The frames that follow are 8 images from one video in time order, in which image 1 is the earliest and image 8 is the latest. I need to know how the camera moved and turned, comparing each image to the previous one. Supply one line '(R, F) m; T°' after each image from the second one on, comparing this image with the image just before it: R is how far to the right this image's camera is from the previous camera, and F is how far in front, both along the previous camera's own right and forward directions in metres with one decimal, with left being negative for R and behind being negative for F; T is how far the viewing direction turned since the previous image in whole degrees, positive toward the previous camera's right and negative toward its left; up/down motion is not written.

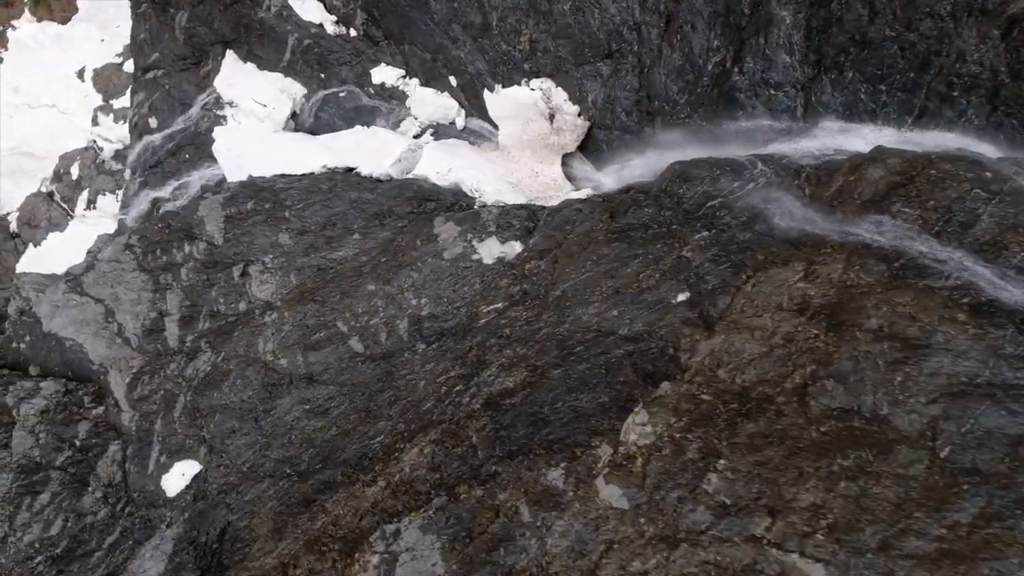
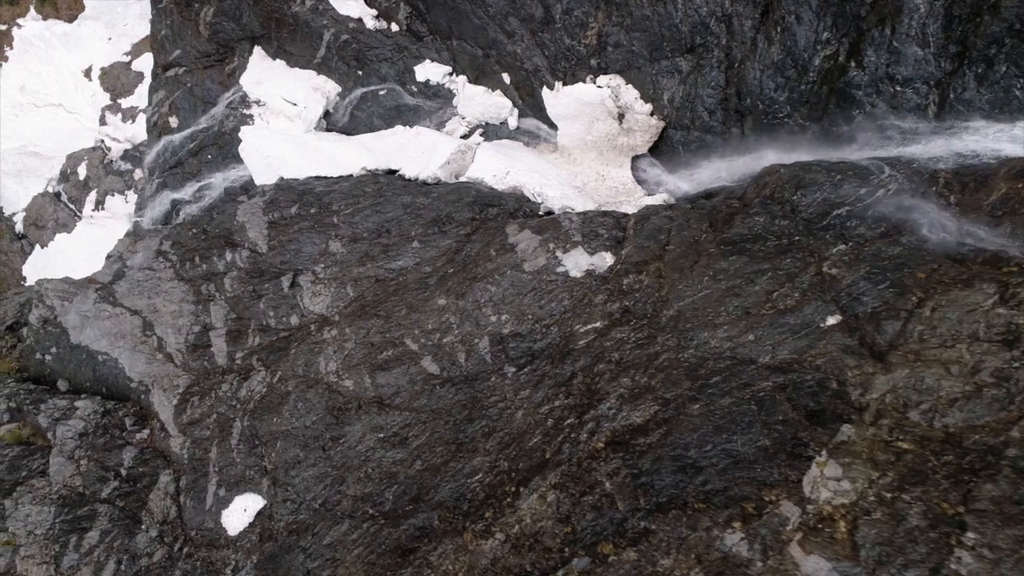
(-0.7, +0.7) m; 0°
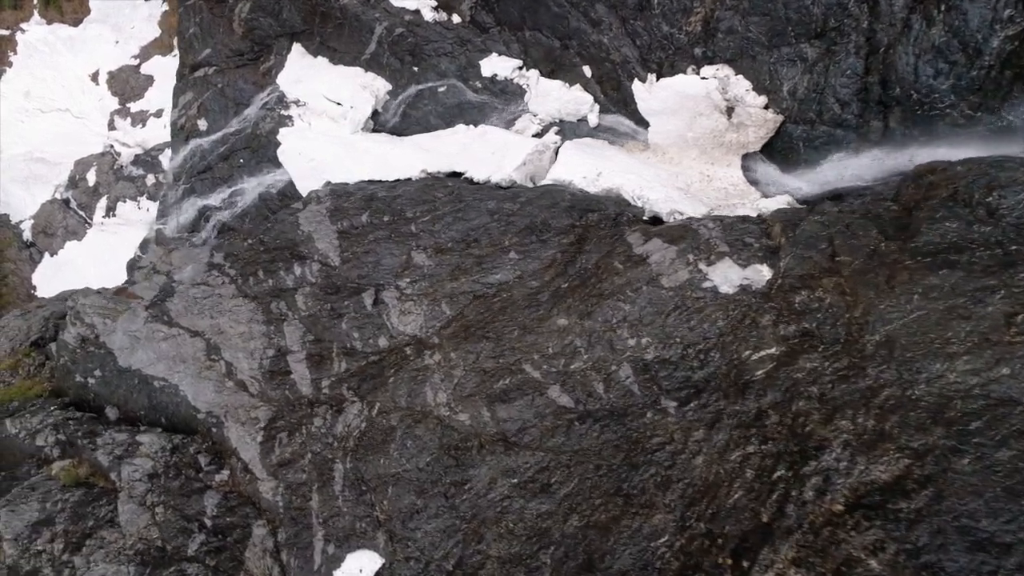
(-1.0, +0.9) m; 0°
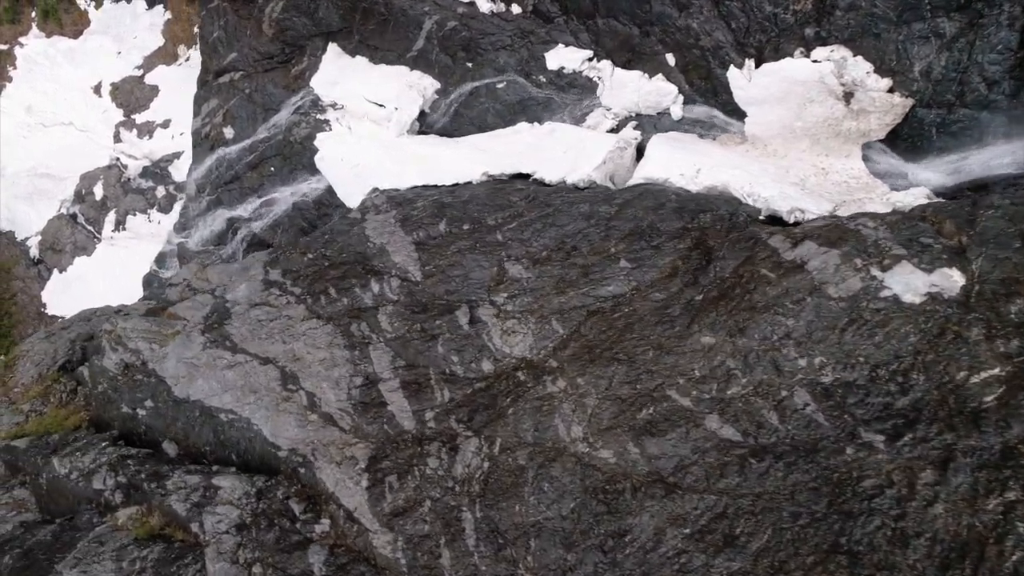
(-0.9, +0.8) m; 0°
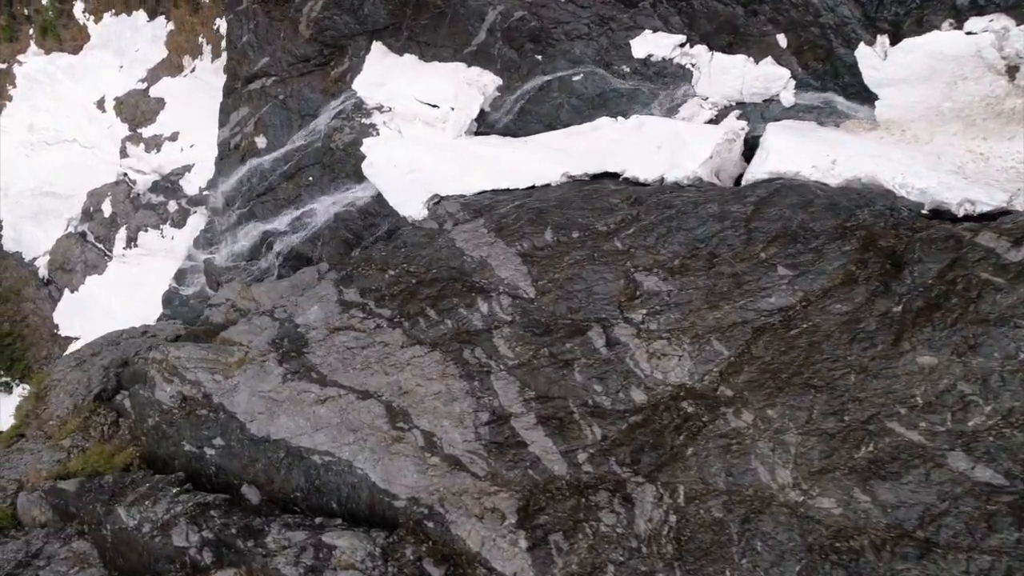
(-1.0, +0.9) m; 0°
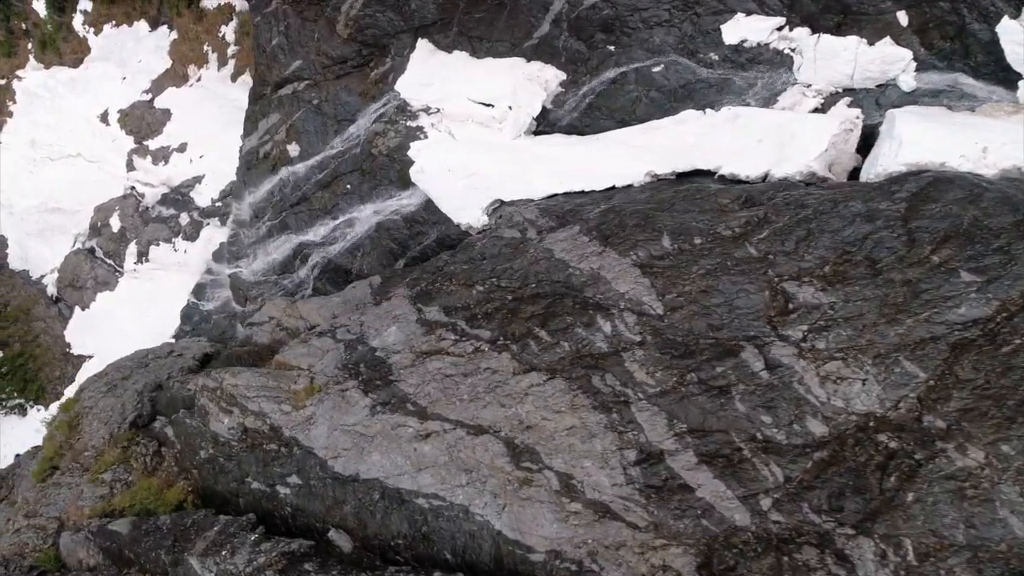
(-0.9, +0.8) m; 0°
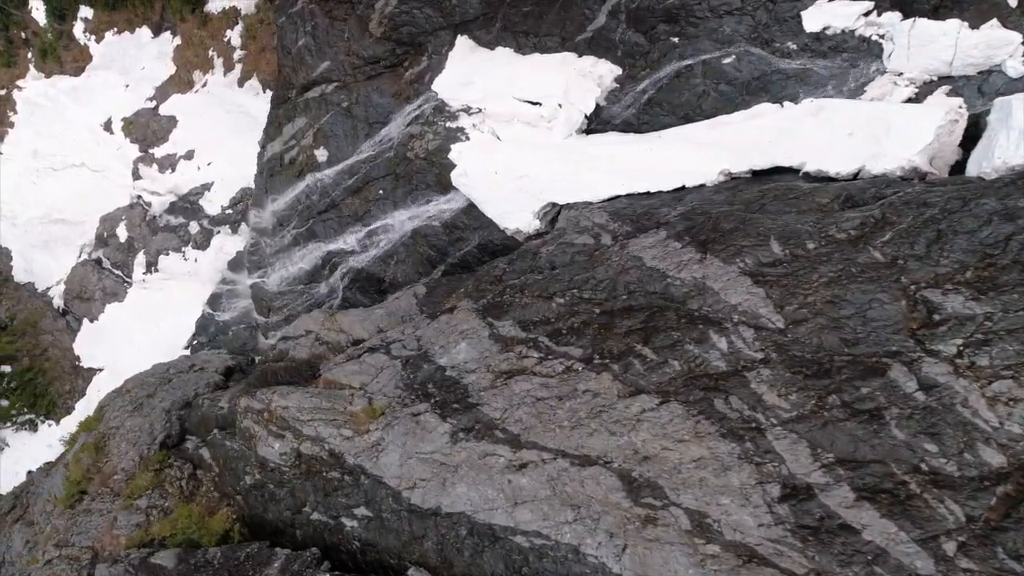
(-0.7, +0.6) m; 0°
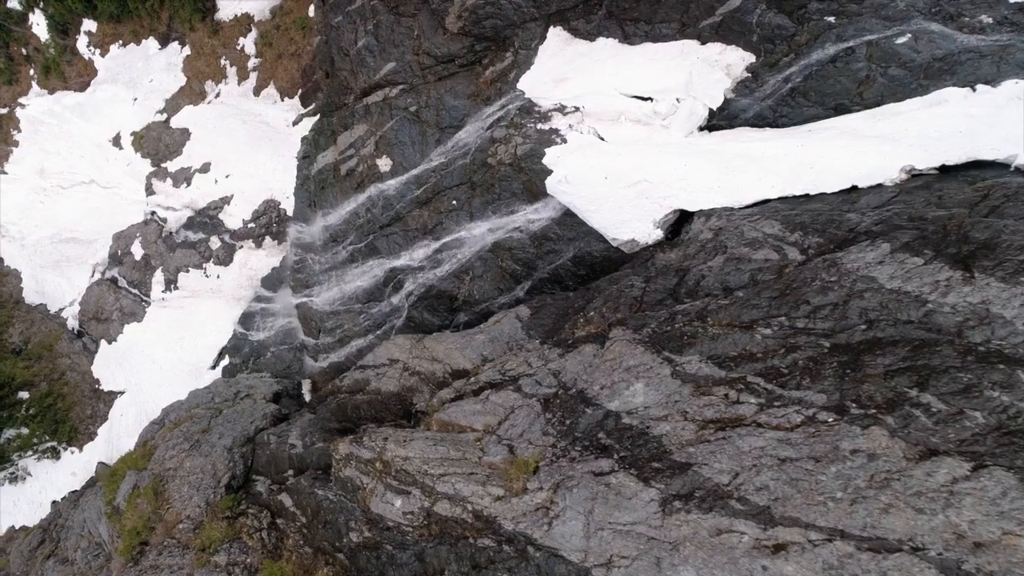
(-1.3, +1.2) m; 0°
